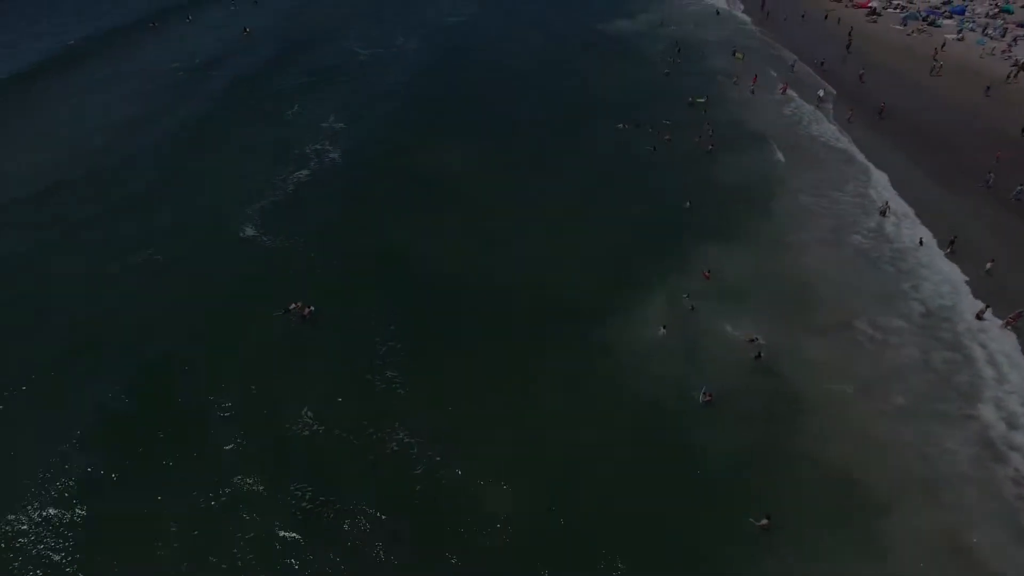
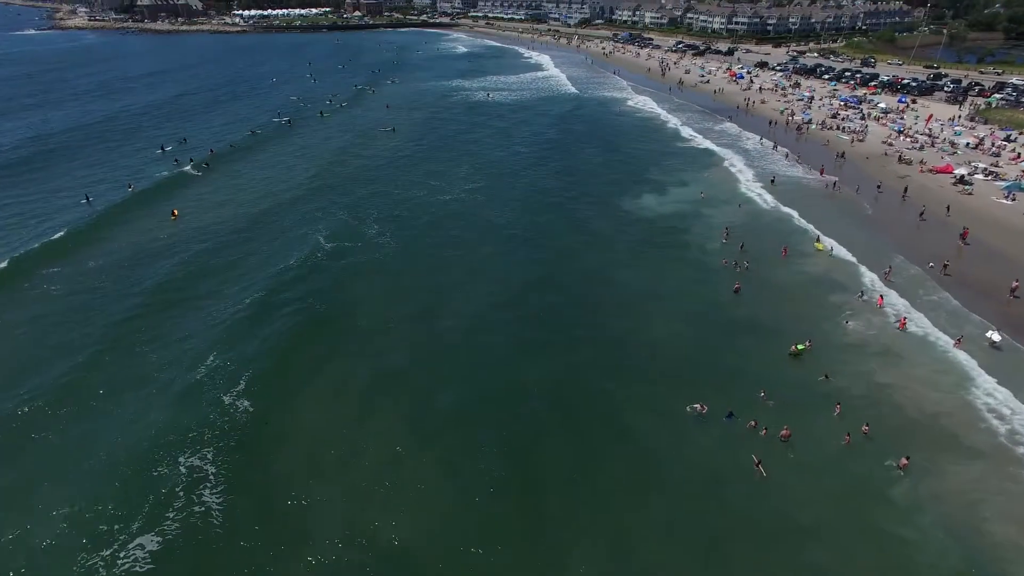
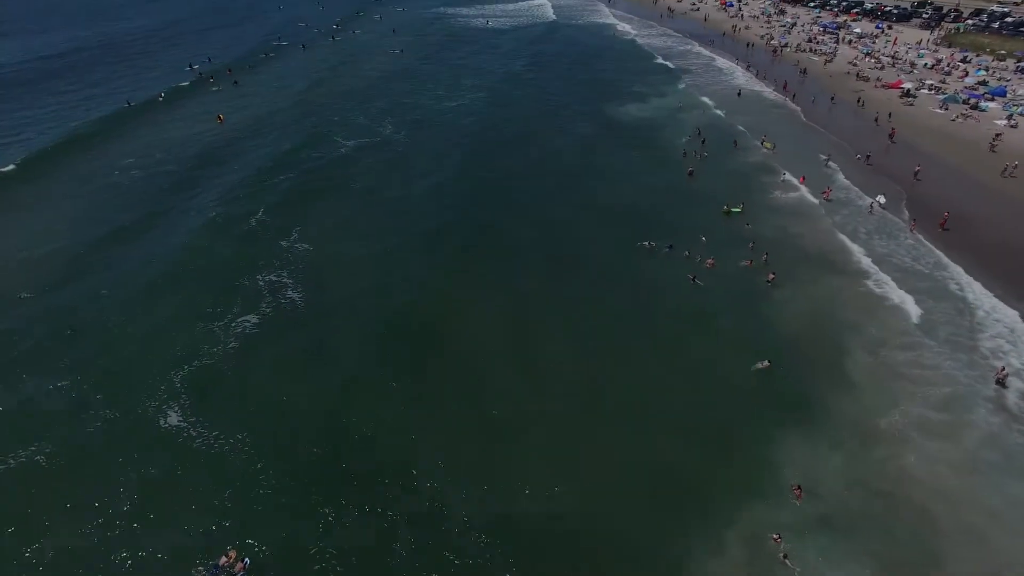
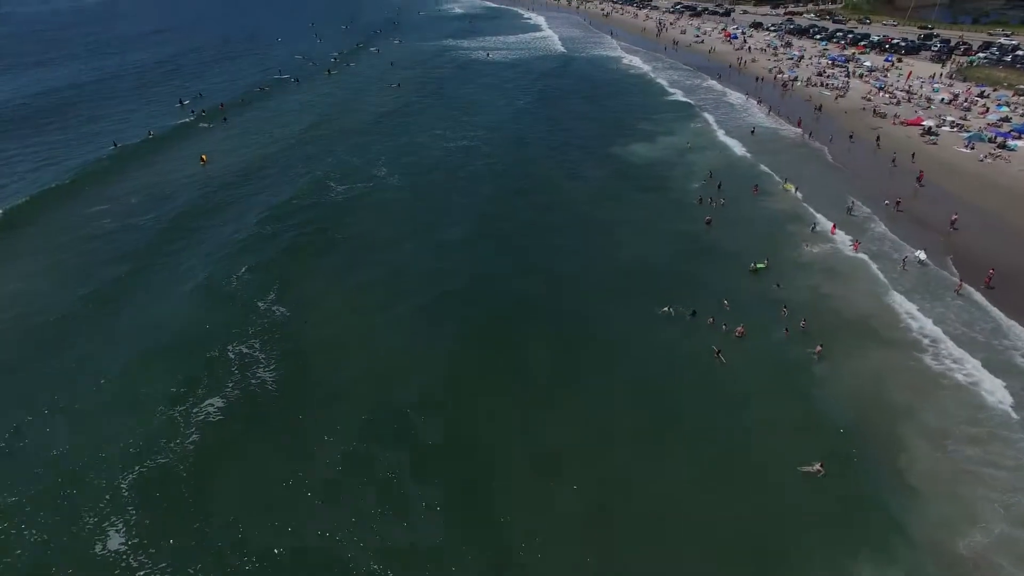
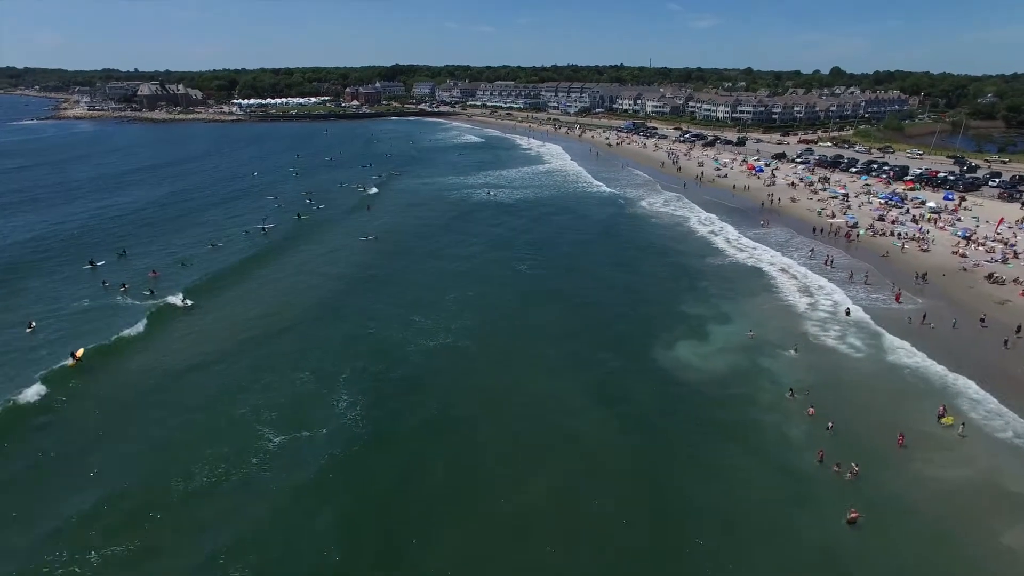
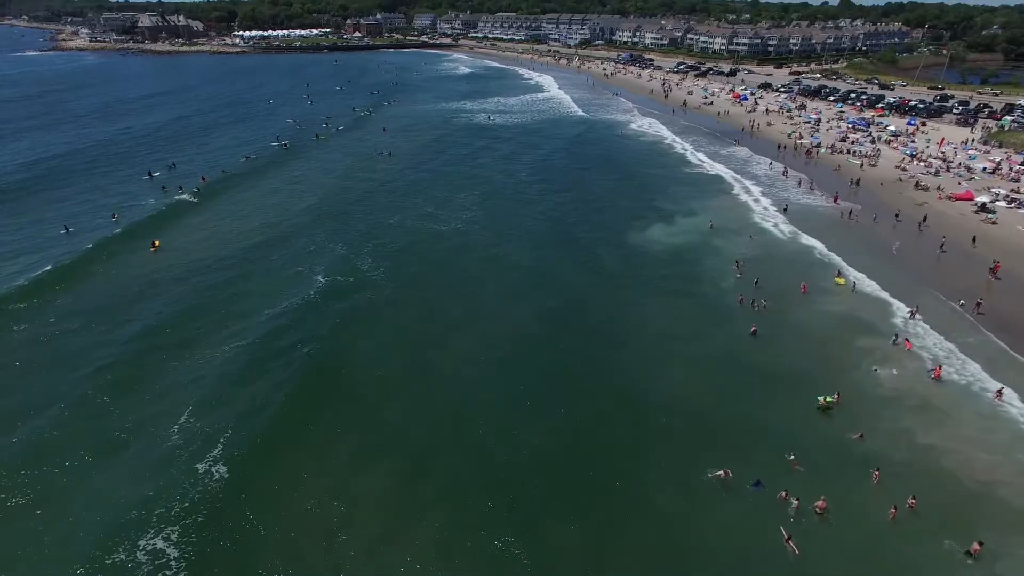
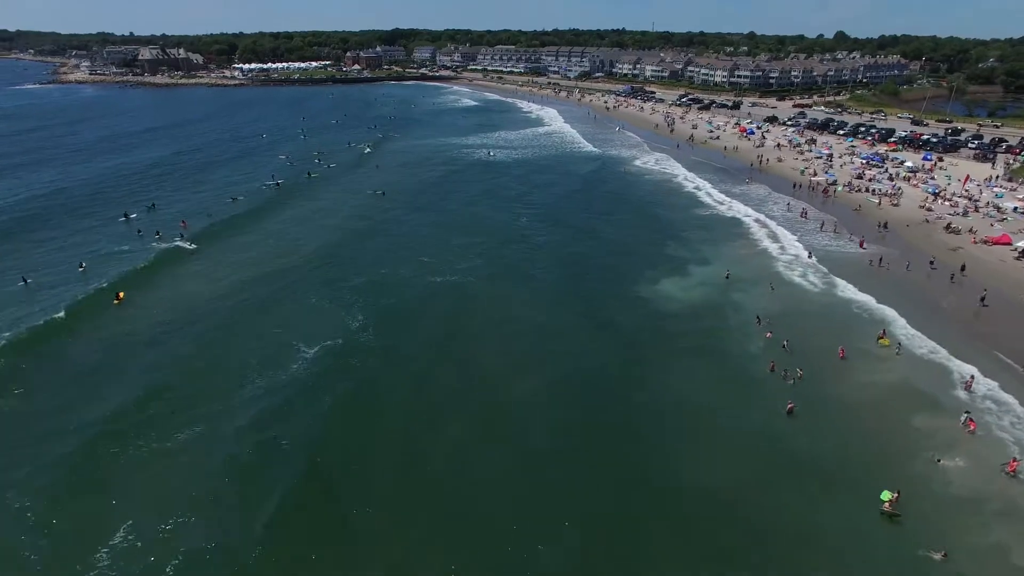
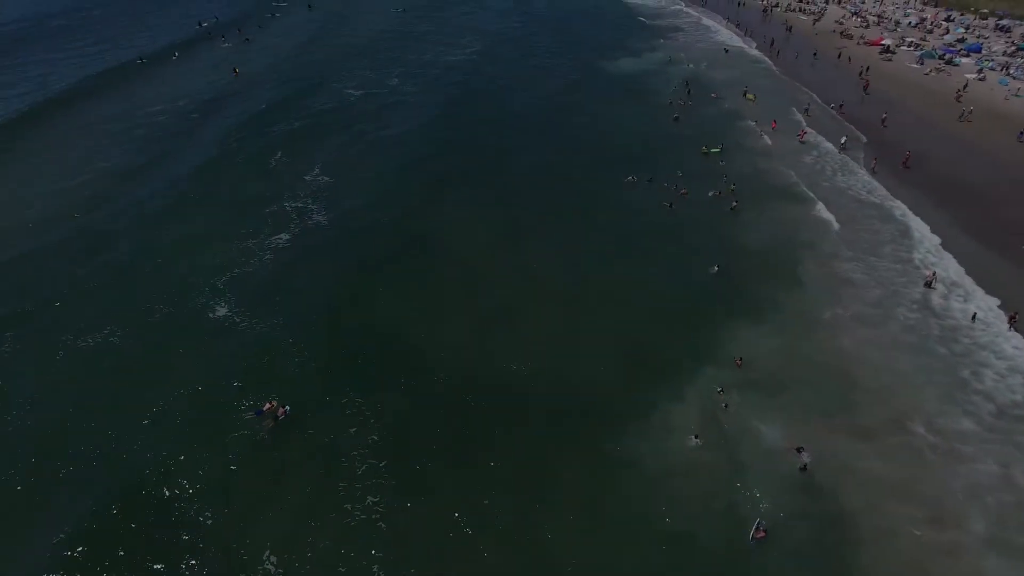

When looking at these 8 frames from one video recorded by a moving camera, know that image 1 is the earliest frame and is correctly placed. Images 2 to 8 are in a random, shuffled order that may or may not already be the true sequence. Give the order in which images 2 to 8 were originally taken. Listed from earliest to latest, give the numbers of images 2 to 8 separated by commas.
8, 3, 4, 2, 6, 7, 5
